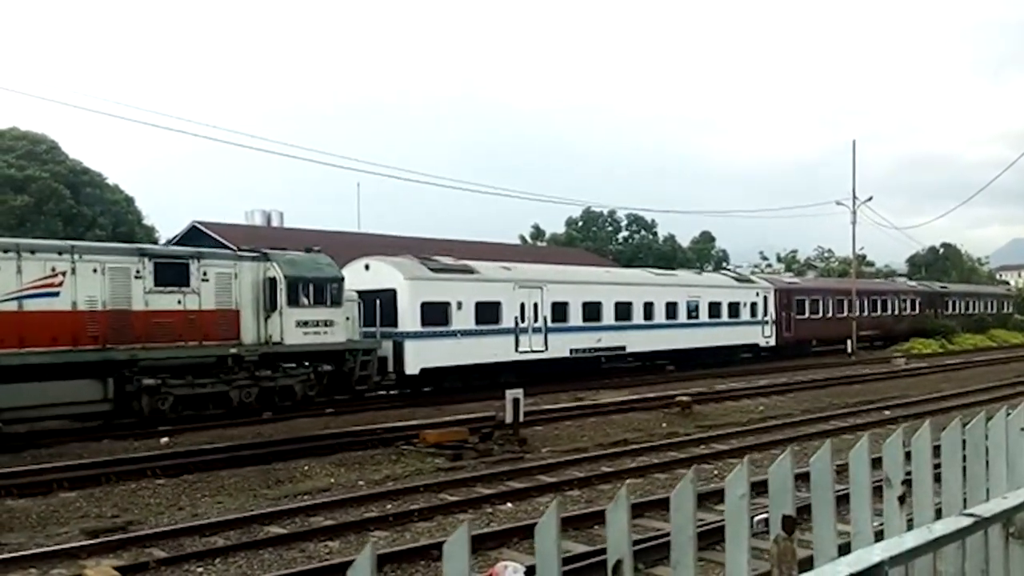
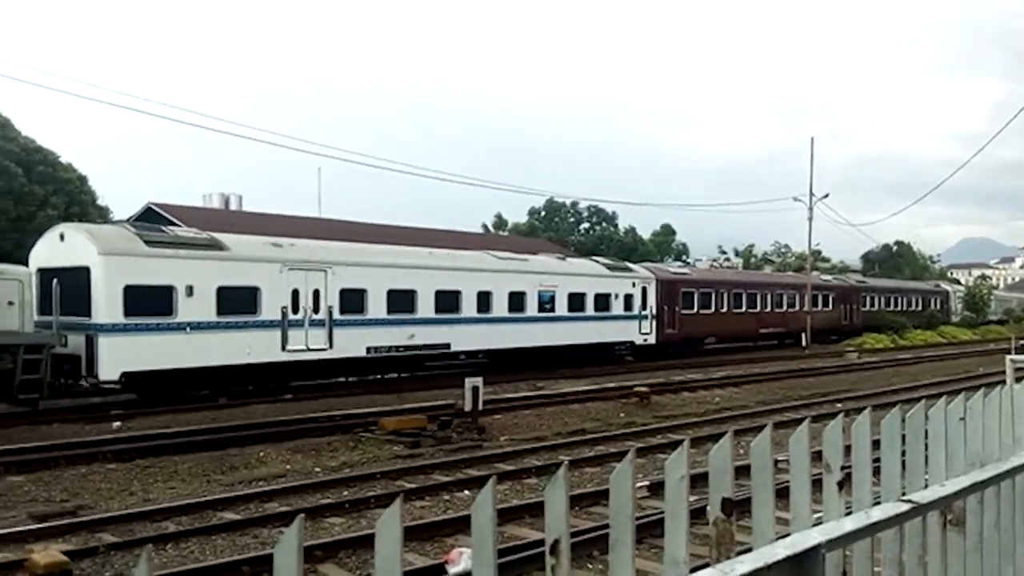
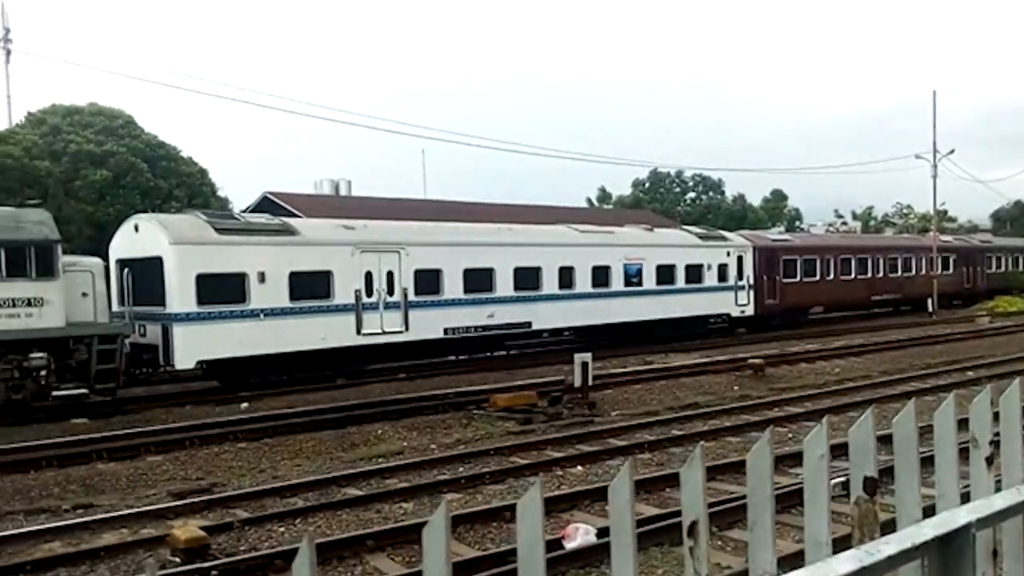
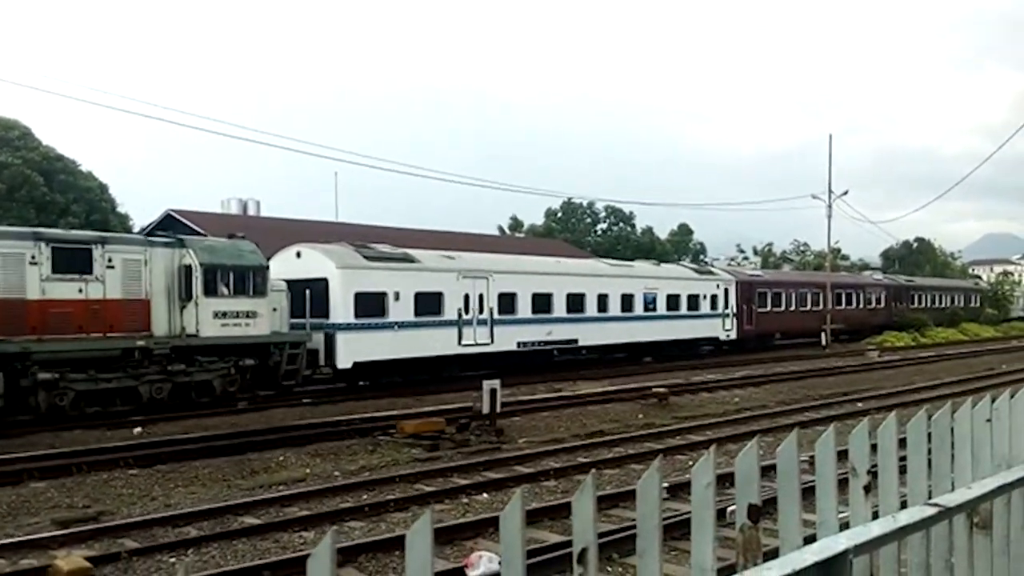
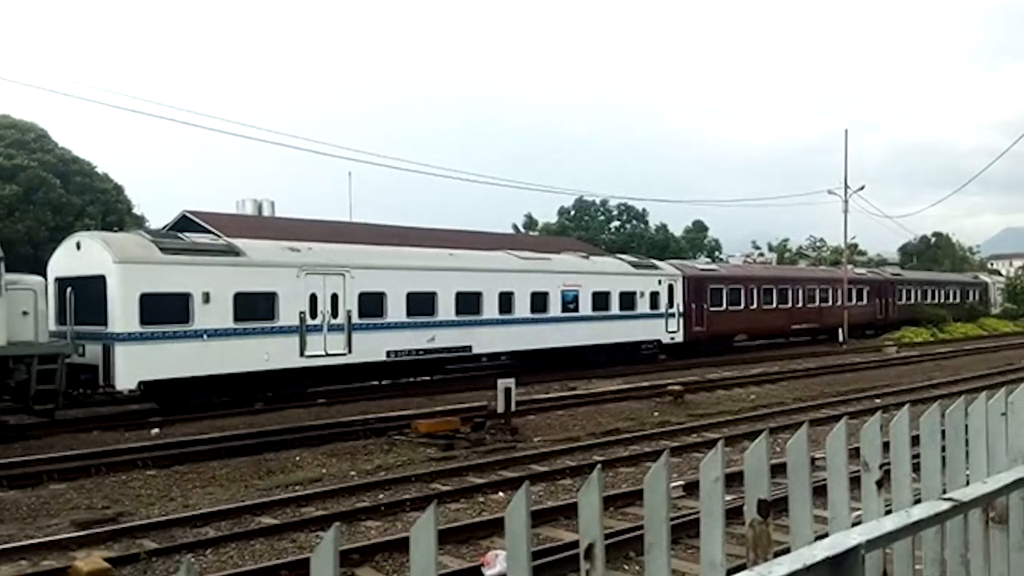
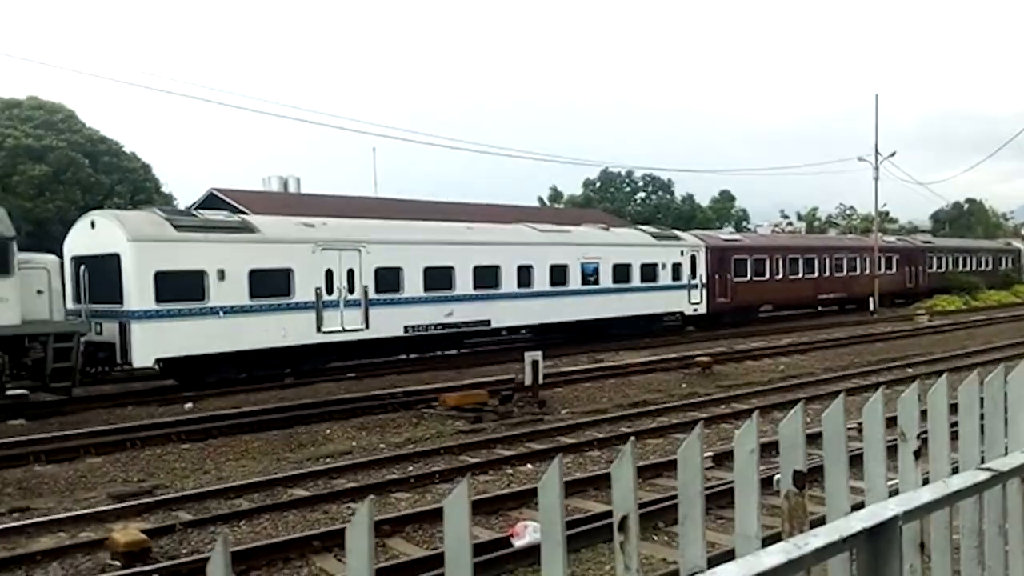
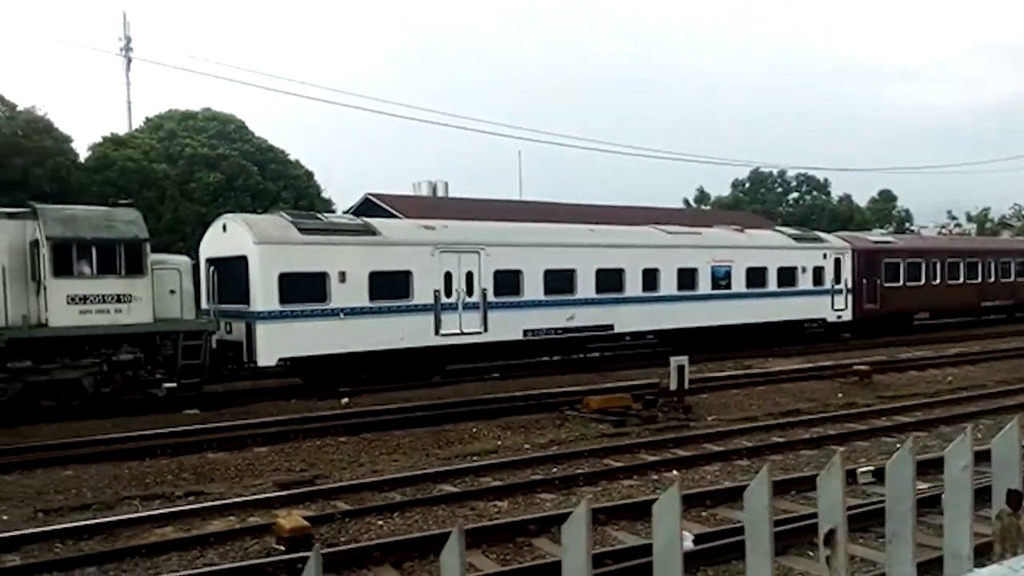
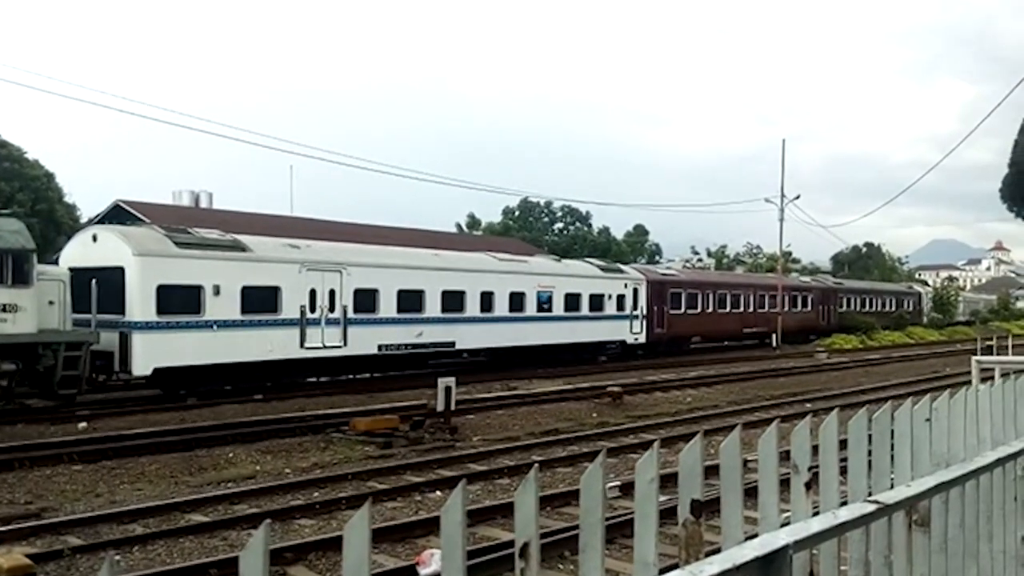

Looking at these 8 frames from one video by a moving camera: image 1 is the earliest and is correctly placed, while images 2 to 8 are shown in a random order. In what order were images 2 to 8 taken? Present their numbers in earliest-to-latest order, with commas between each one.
4, 8, 2, 5, 6, 3, 7
